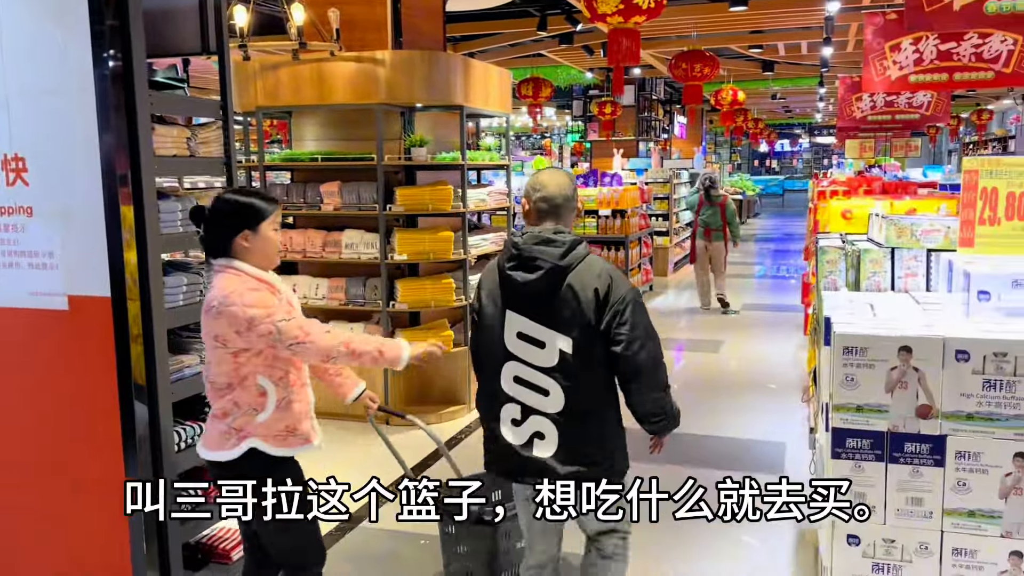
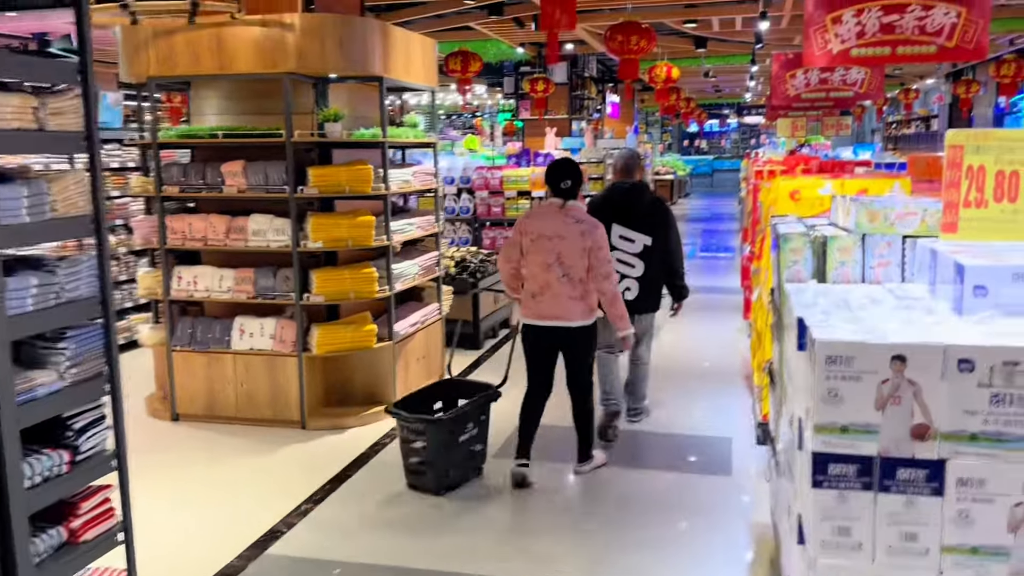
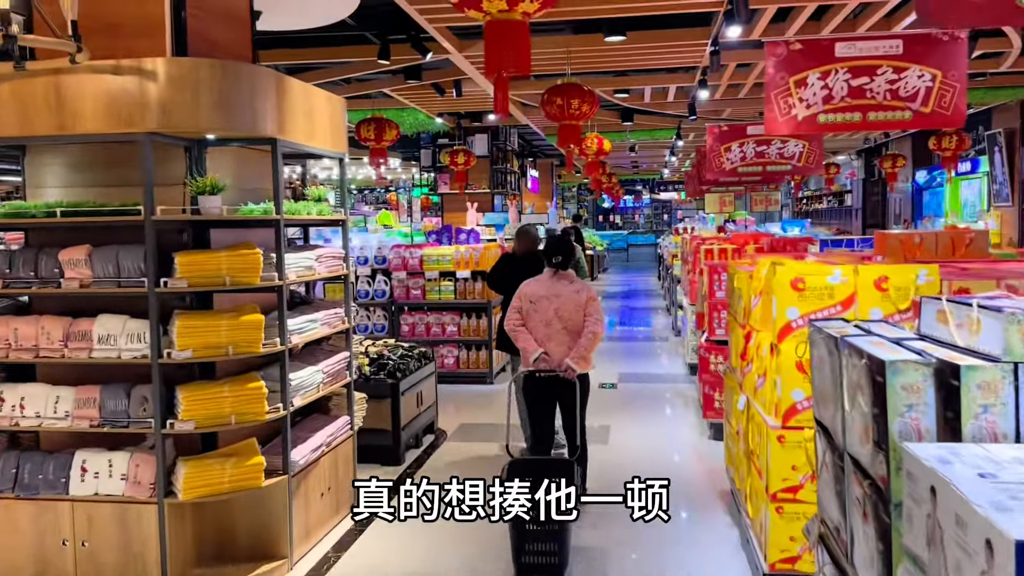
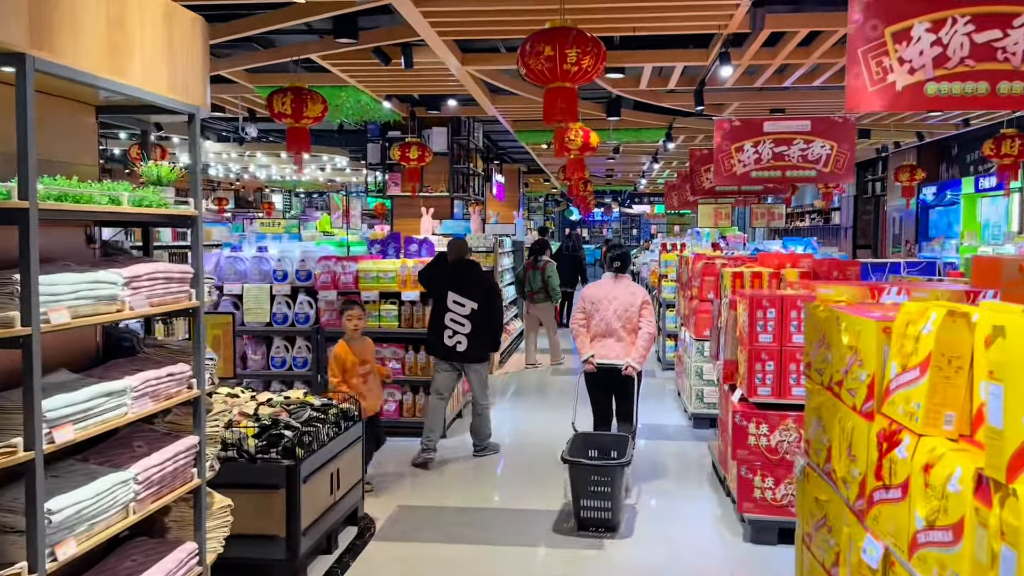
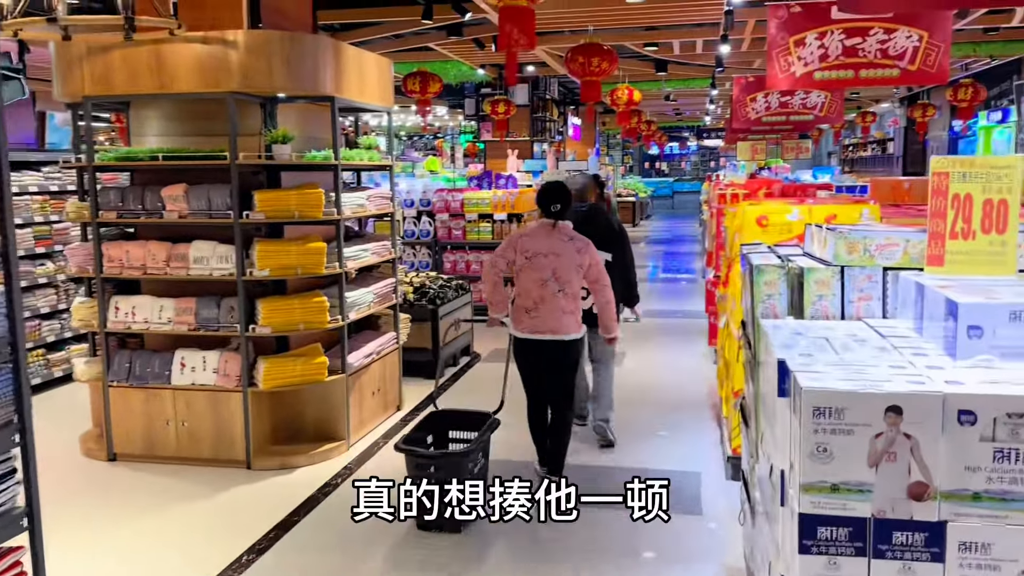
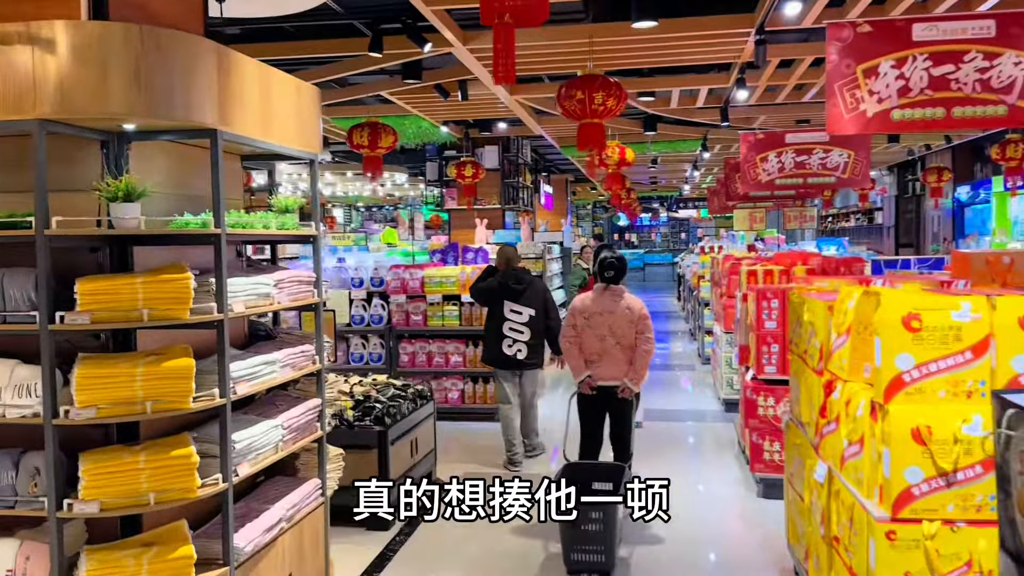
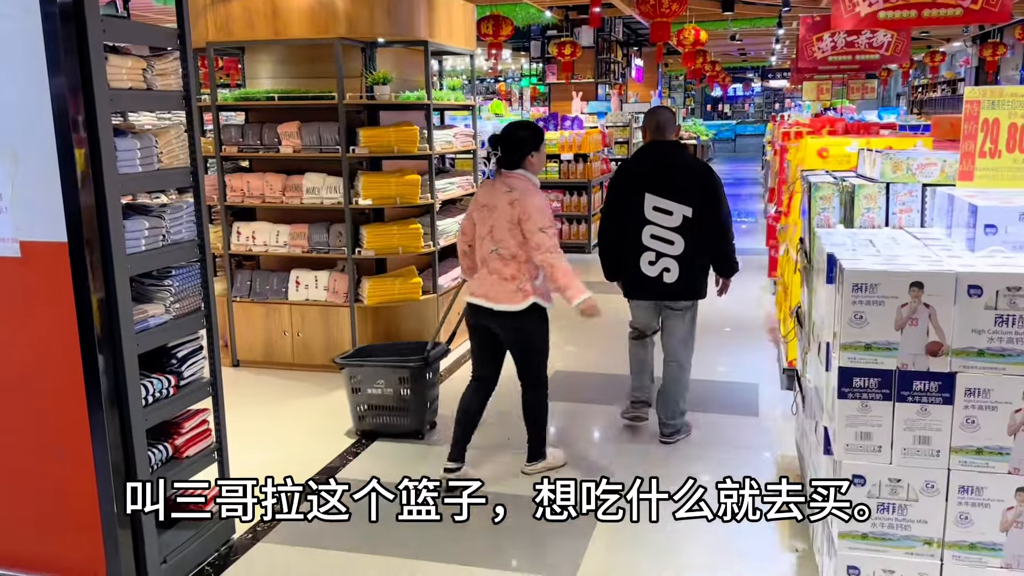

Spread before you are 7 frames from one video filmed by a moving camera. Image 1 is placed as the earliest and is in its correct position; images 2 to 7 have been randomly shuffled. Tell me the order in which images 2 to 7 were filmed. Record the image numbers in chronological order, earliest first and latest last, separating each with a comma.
7, 2, 5, 3, 6, 4
